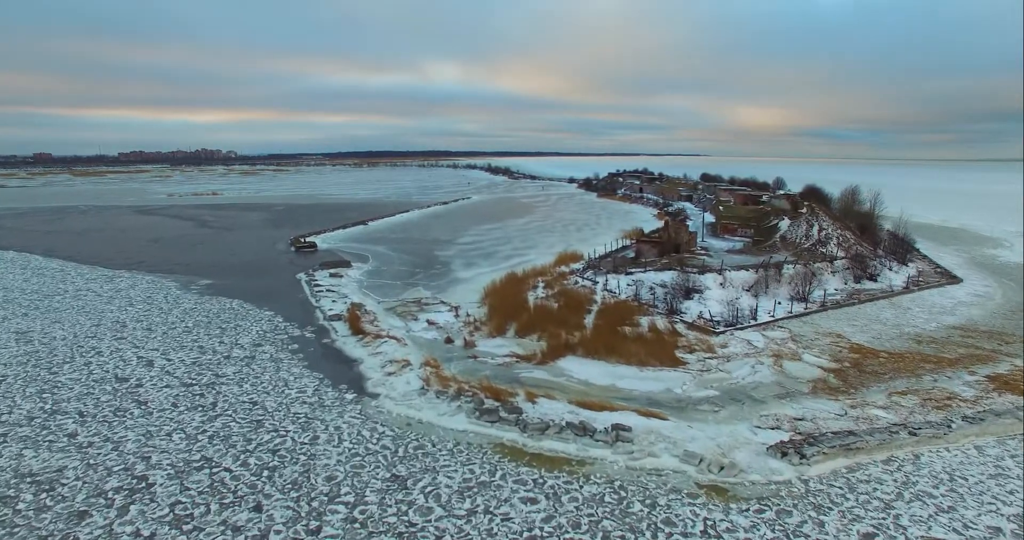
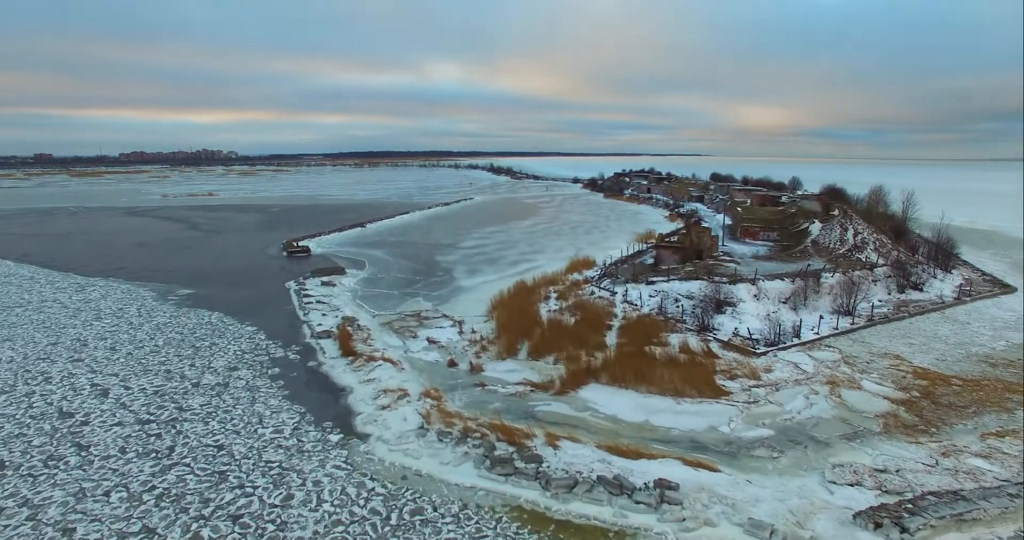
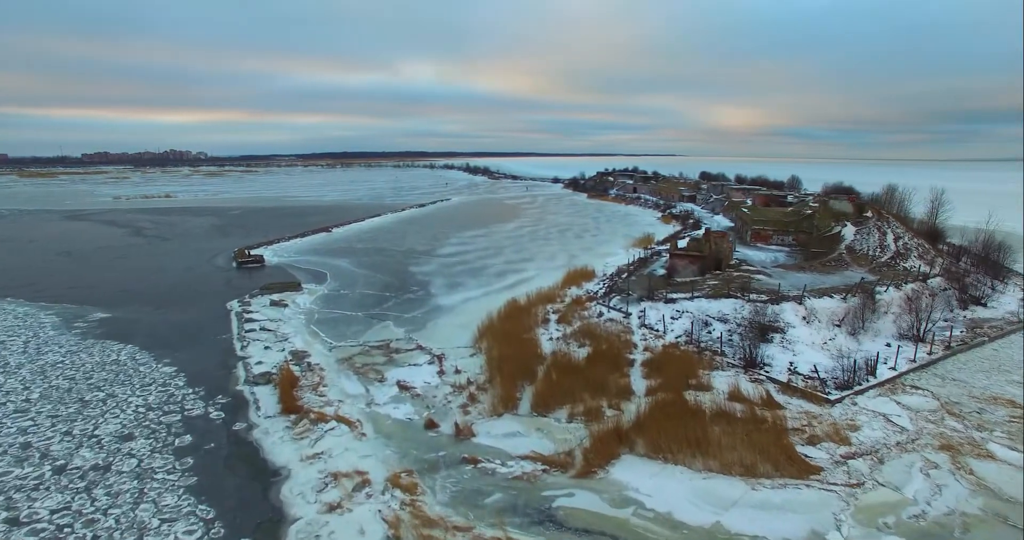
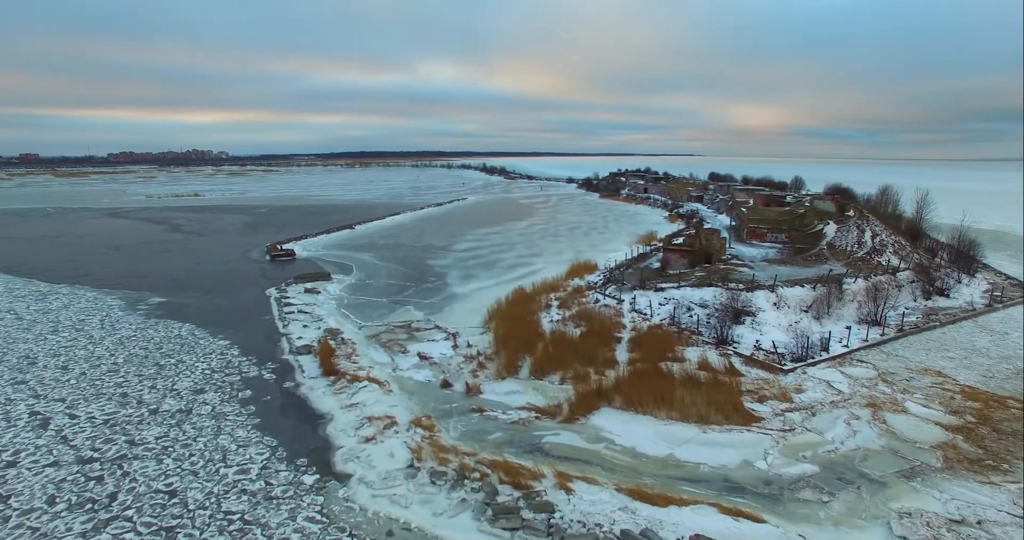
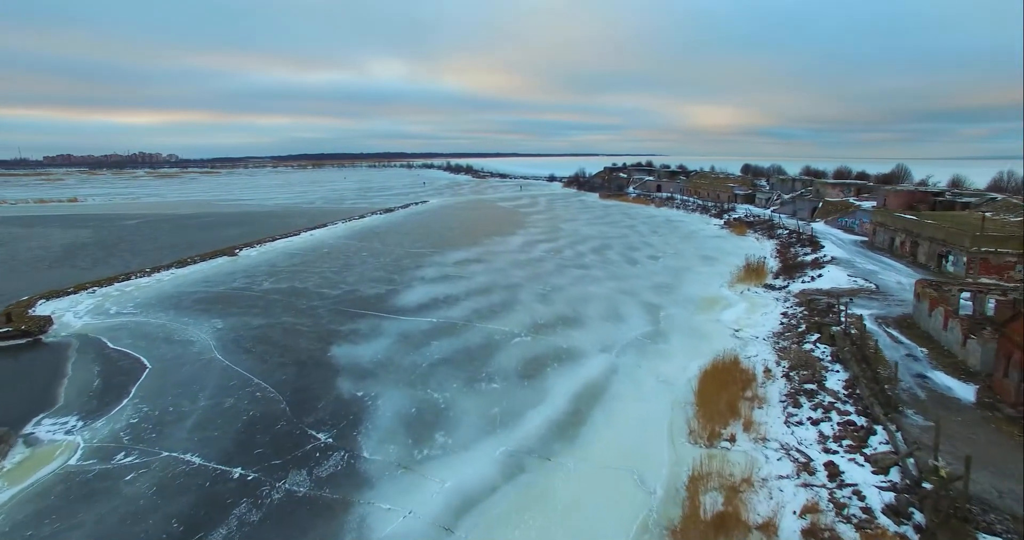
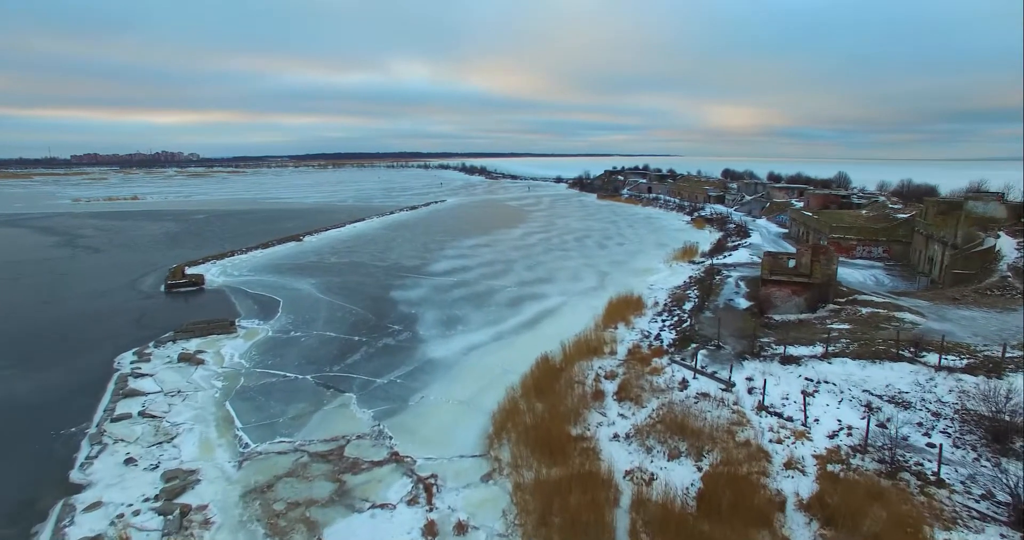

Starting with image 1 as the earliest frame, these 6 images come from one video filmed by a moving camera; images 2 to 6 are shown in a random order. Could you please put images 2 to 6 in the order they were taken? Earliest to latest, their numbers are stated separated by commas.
2, 4, 3, 6, 5
